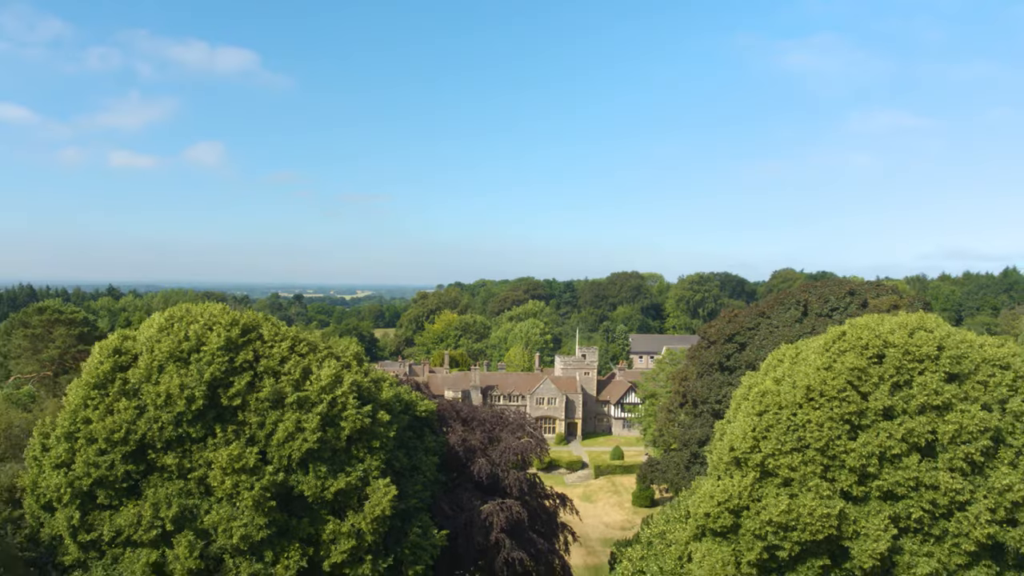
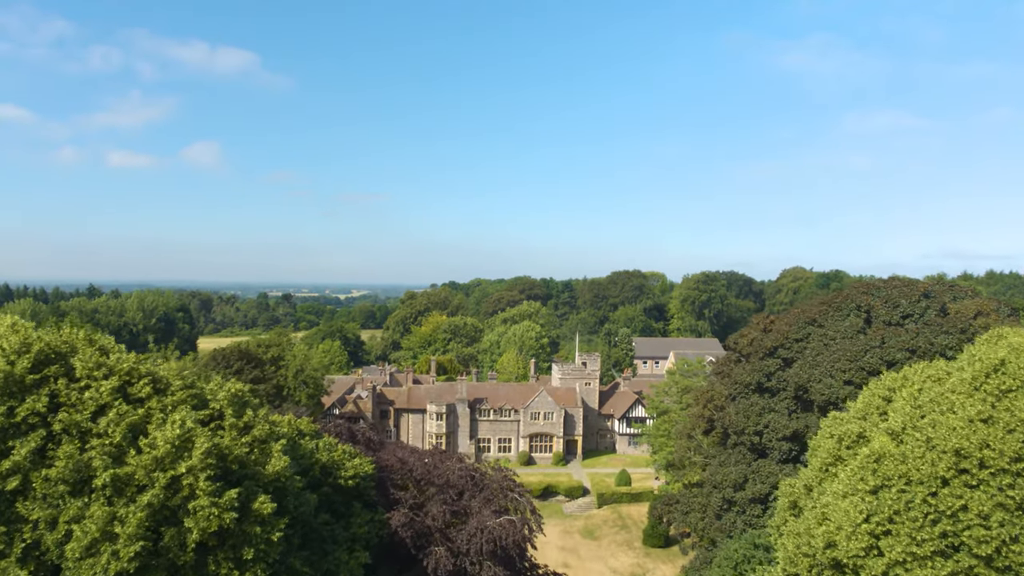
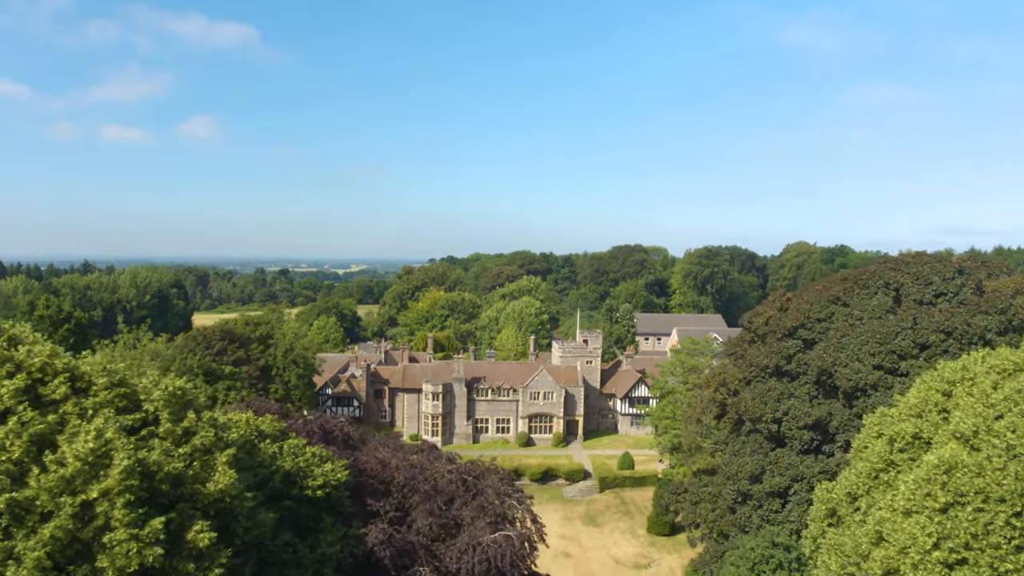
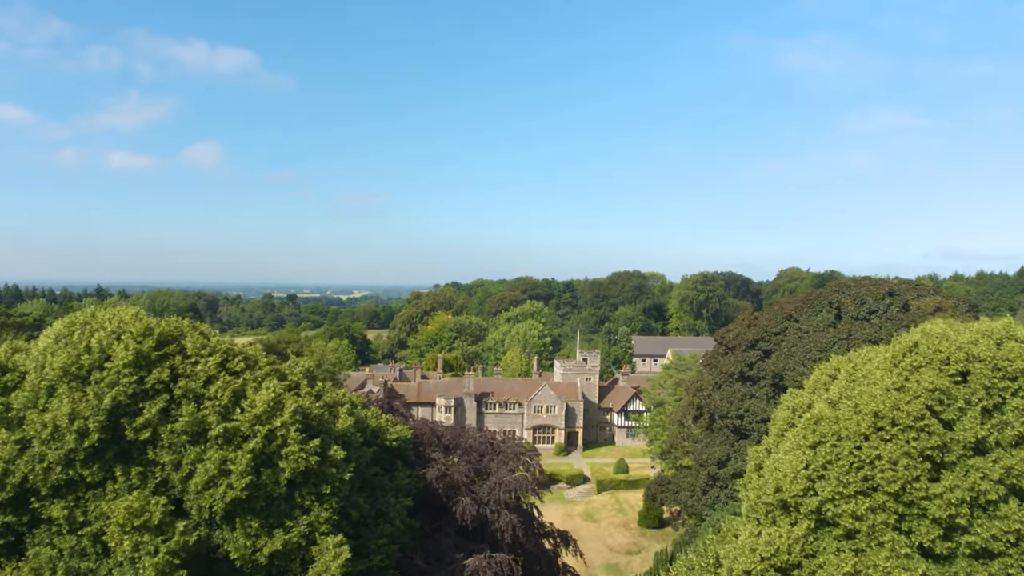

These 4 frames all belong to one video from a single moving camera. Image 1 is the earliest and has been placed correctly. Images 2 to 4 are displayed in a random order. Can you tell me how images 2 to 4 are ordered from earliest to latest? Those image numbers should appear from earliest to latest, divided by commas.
4, 2, 3
